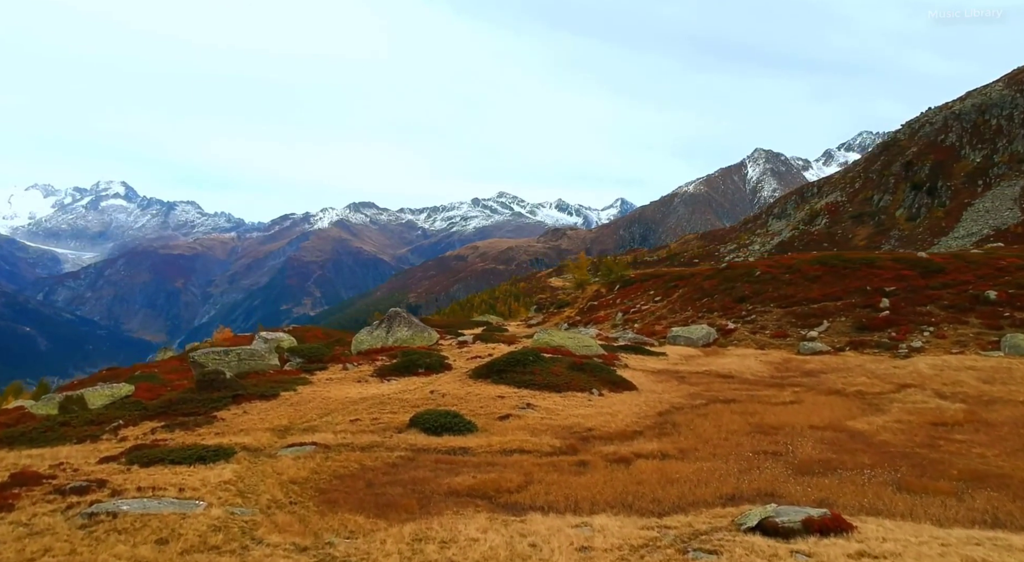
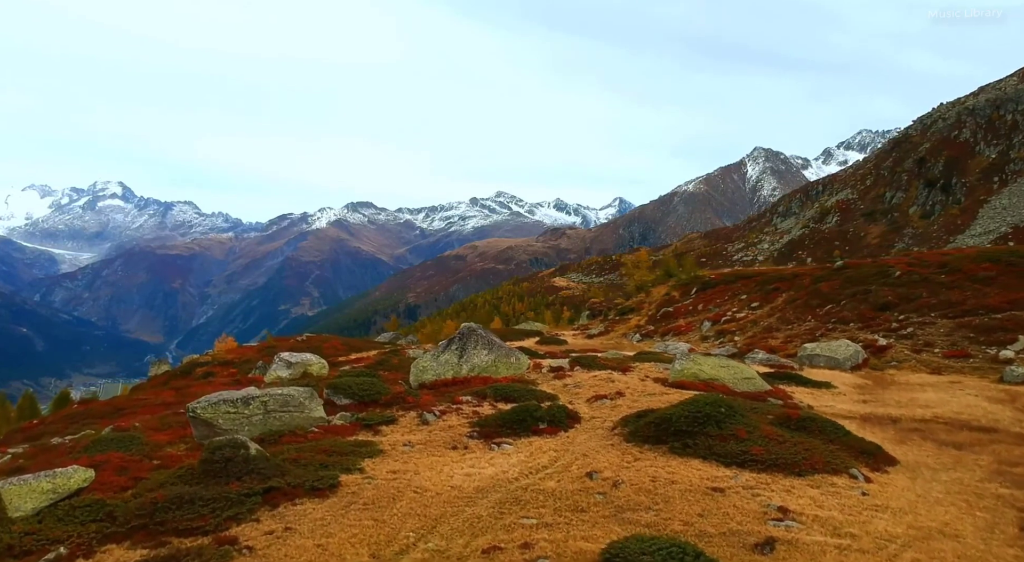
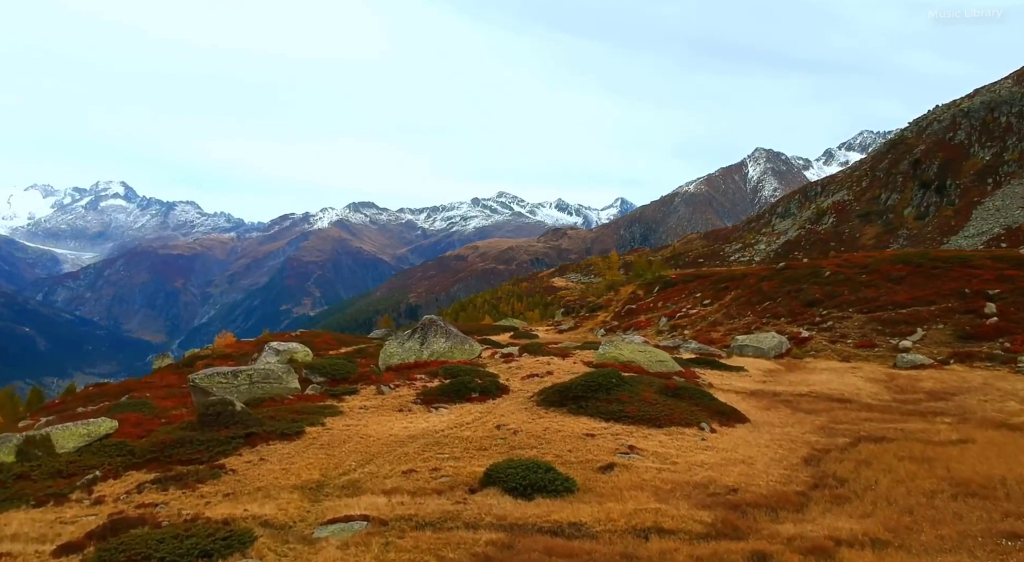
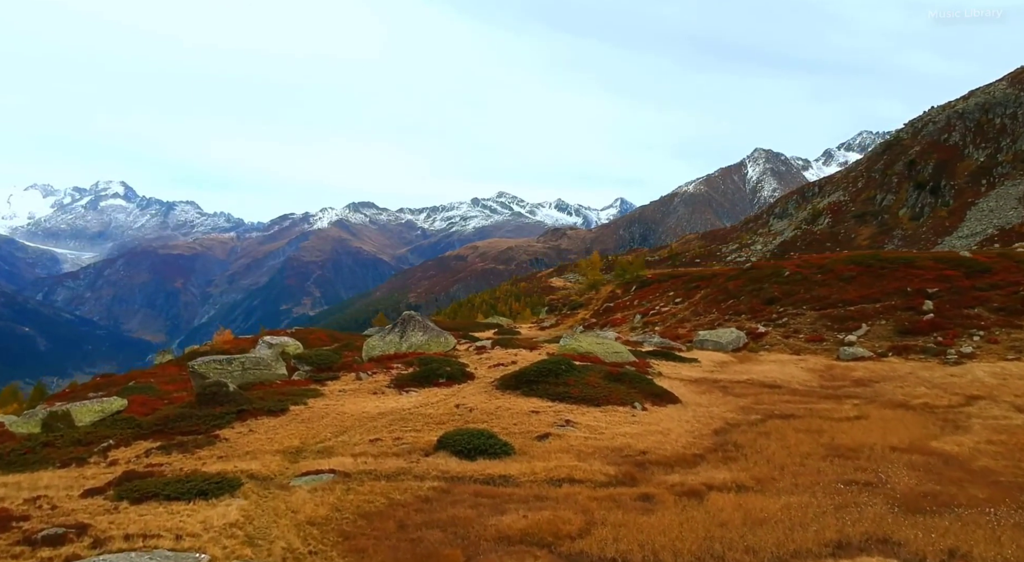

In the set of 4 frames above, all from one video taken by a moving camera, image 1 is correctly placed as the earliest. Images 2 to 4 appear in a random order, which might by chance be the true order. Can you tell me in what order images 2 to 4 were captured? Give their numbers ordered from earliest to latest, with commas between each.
4, 3, 2
